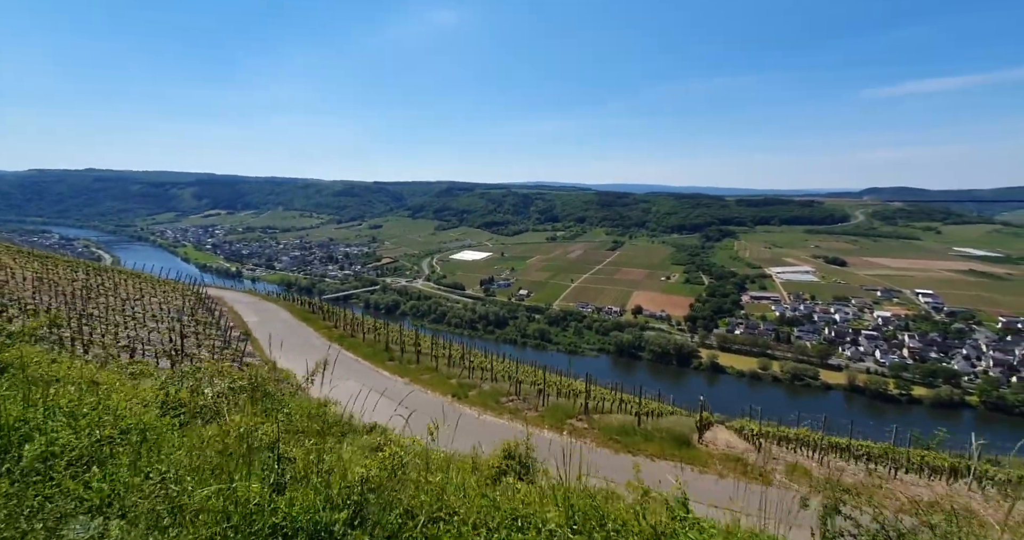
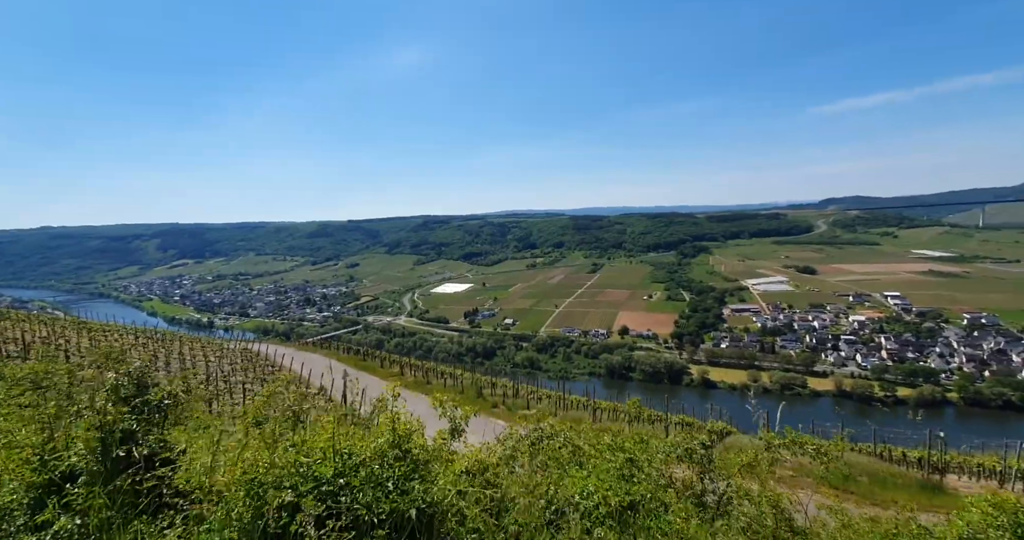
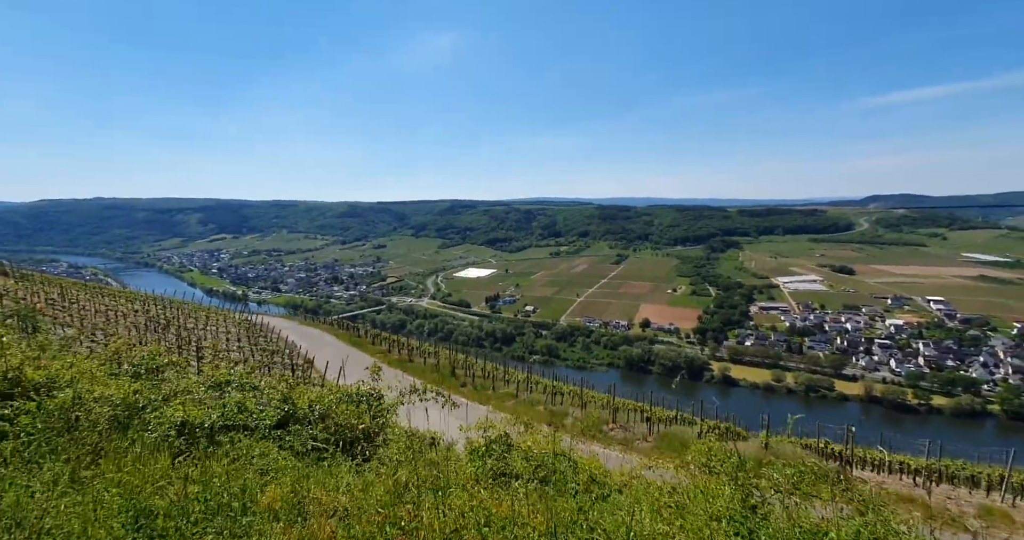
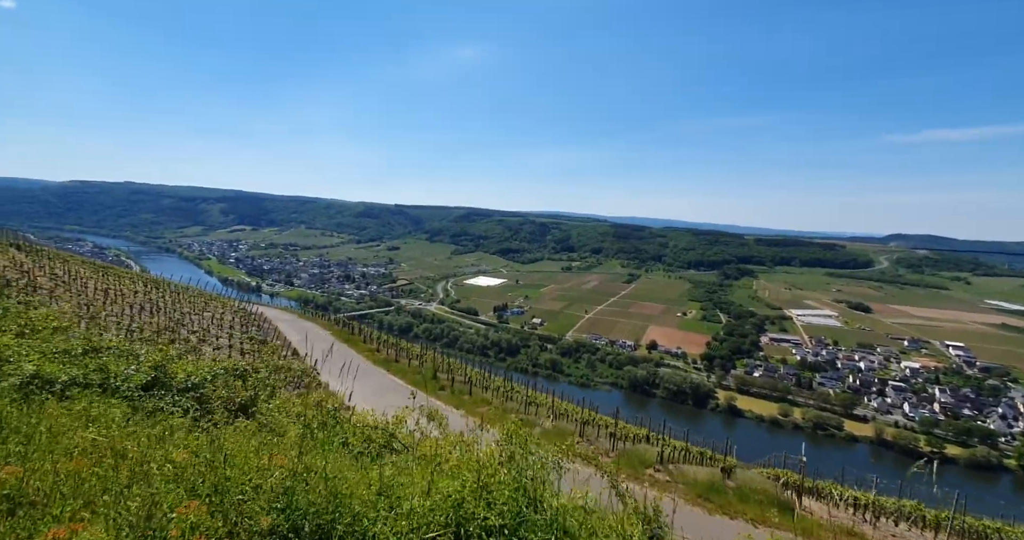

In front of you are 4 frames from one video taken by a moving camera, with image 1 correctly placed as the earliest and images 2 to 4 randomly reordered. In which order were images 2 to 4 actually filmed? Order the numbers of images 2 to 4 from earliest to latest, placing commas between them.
4, 3, 2
